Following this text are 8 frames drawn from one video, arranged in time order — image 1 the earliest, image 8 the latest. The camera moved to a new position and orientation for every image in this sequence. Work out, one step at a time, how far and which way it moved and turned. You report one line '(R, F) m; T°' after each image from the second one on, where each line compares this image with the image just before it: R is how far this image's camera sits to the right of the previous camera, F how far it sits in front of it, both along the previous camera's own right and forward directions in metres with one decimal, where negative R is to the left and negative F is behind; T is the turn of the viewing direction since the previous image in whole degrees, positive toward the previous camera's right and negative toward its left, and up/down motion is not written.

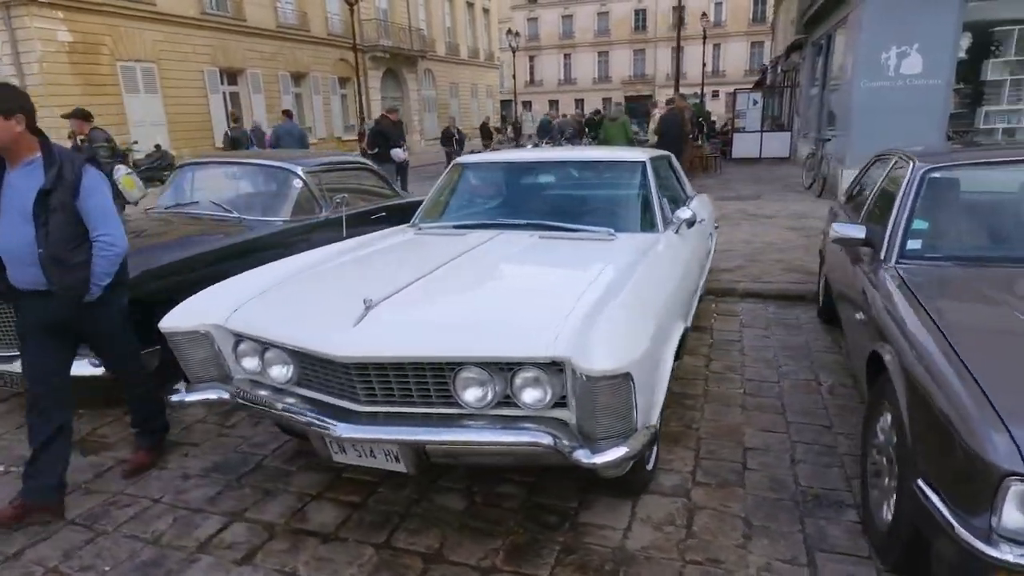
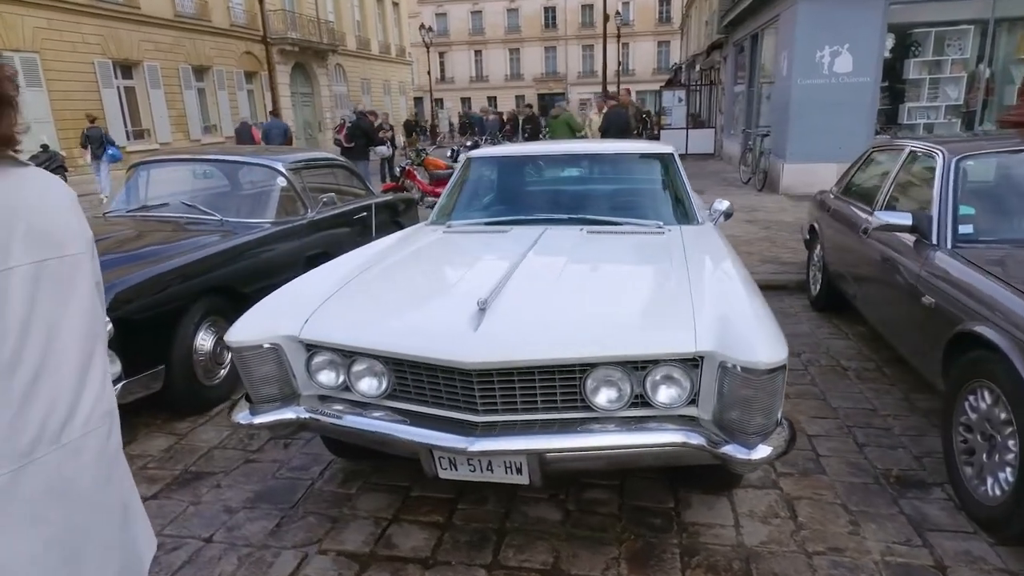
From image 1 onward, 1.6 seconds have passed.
(-0.8, +0.2) m; +8°
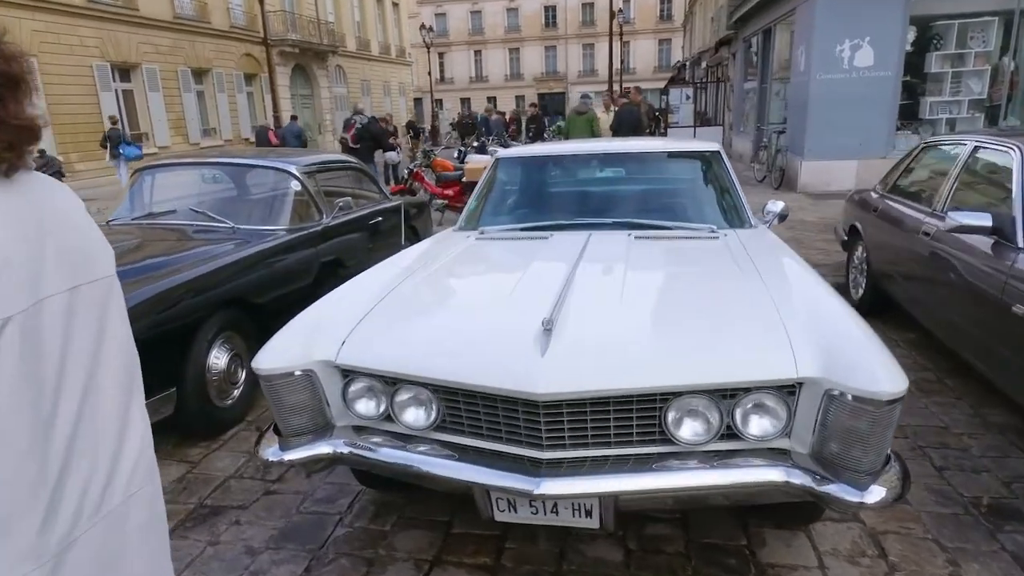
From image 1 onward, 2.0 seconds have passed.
(-0.2, +0.3) m; 0°
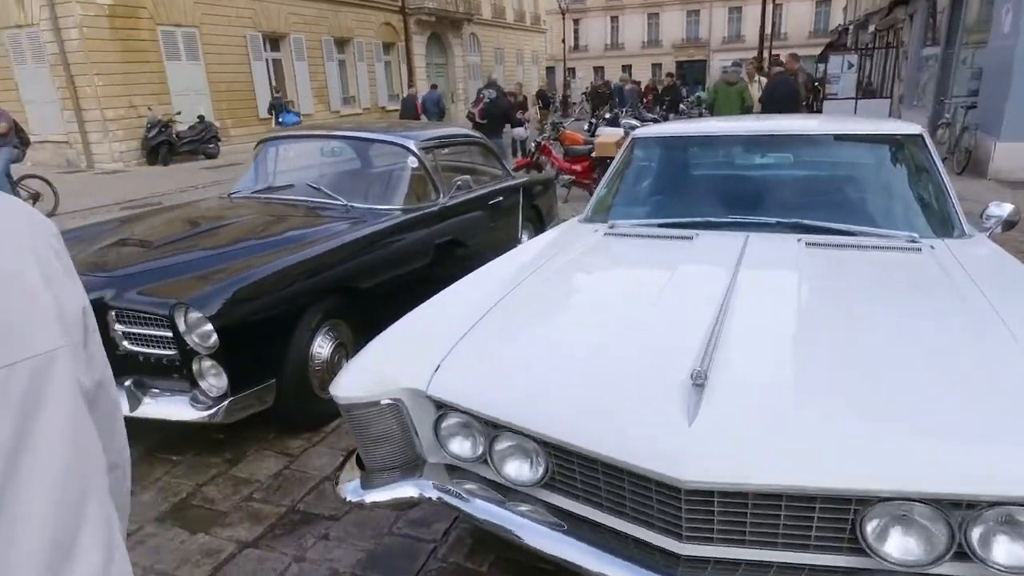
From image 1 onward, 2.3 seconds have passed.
(-0.1, +0.5) m; -11°
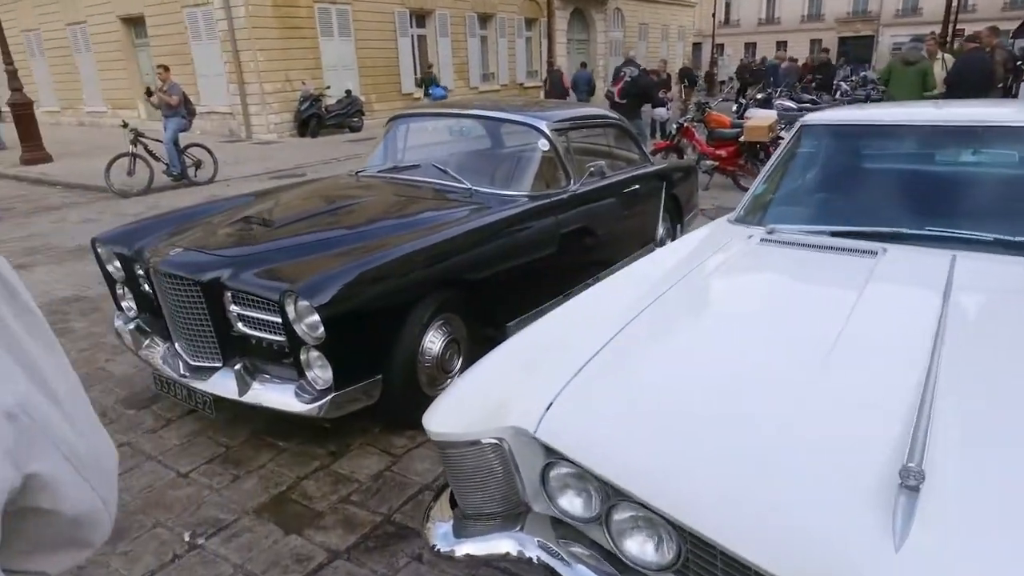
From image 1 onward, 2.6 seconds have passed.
(0.0, +0.4) m; -11°
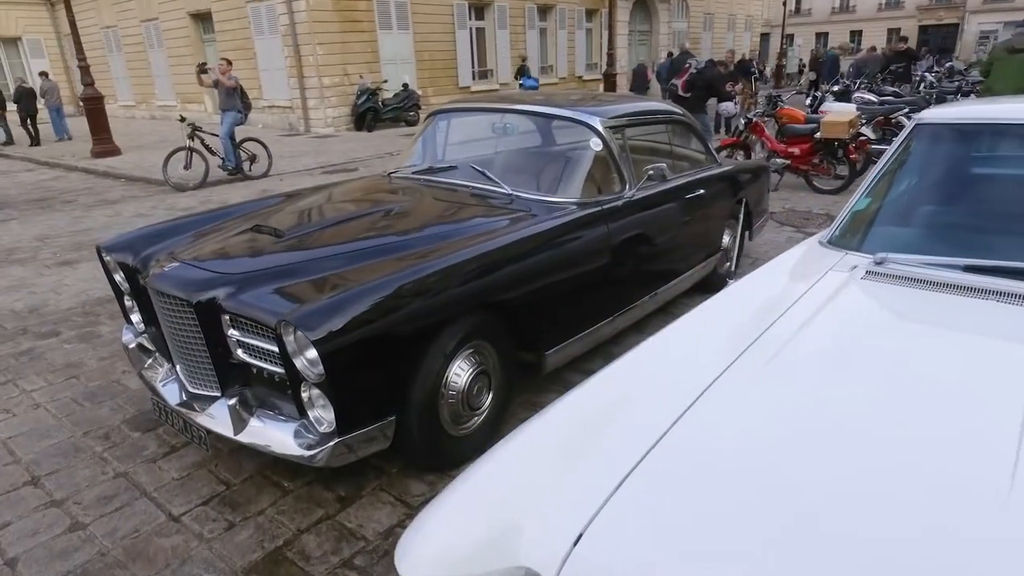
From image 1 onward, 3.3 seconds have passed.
(+0.1, +0.4) m; -5°
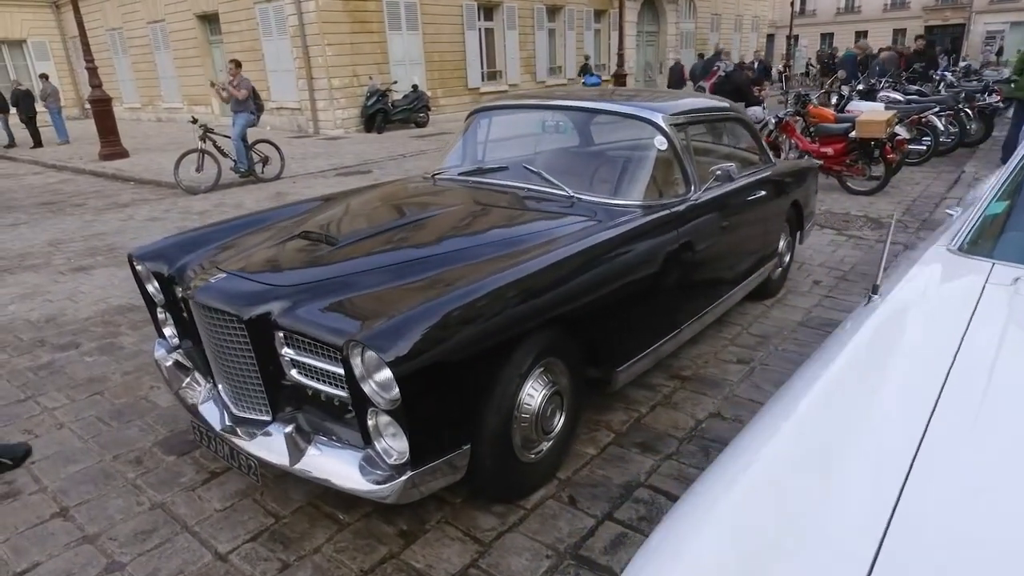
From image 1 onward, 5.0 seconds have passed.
(-0.3, +0.2) m; 0°
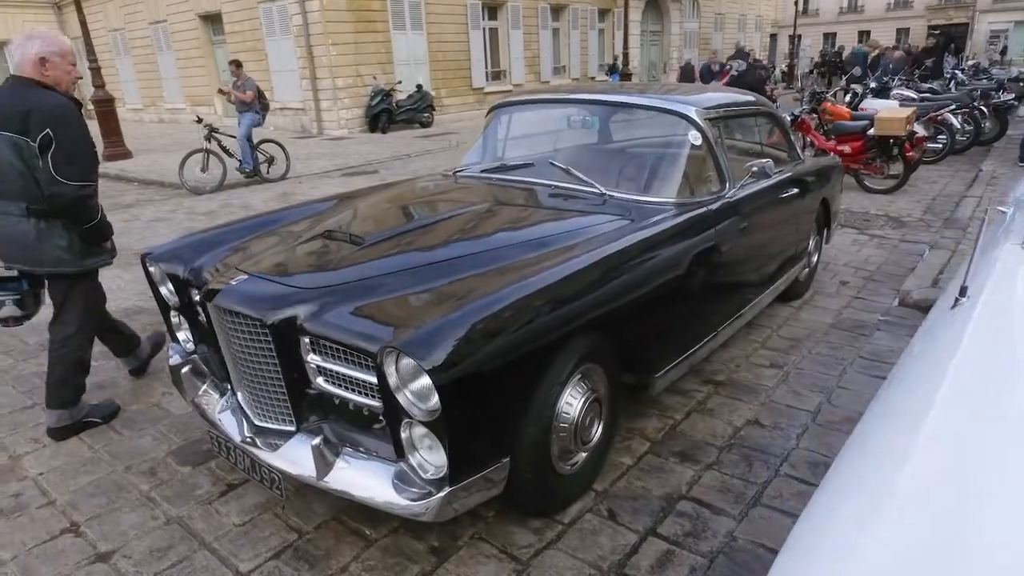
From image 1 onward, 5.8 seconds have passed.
(-0.1, +0.1) m; 0°
